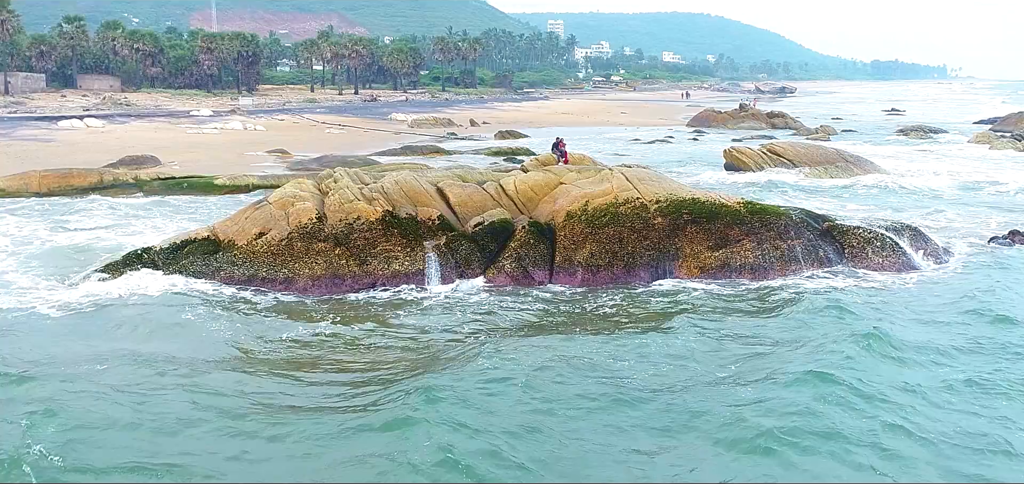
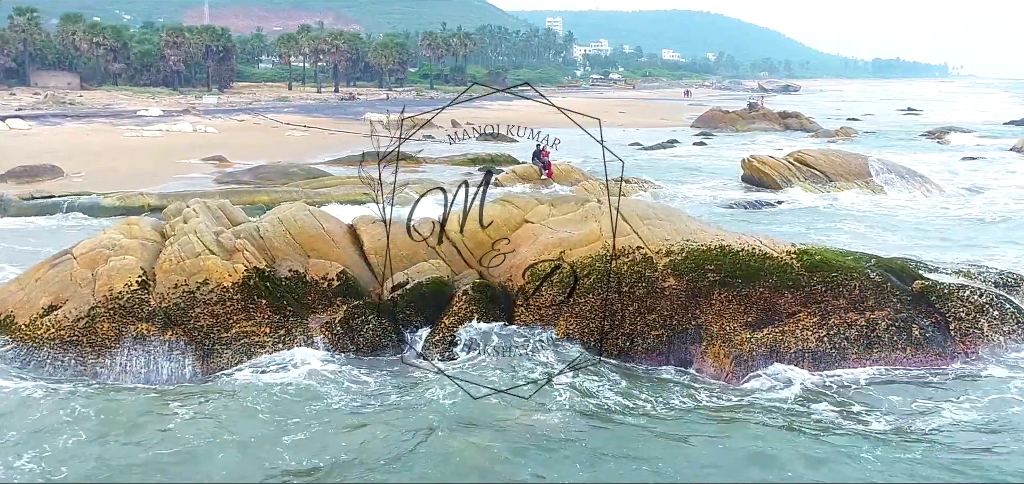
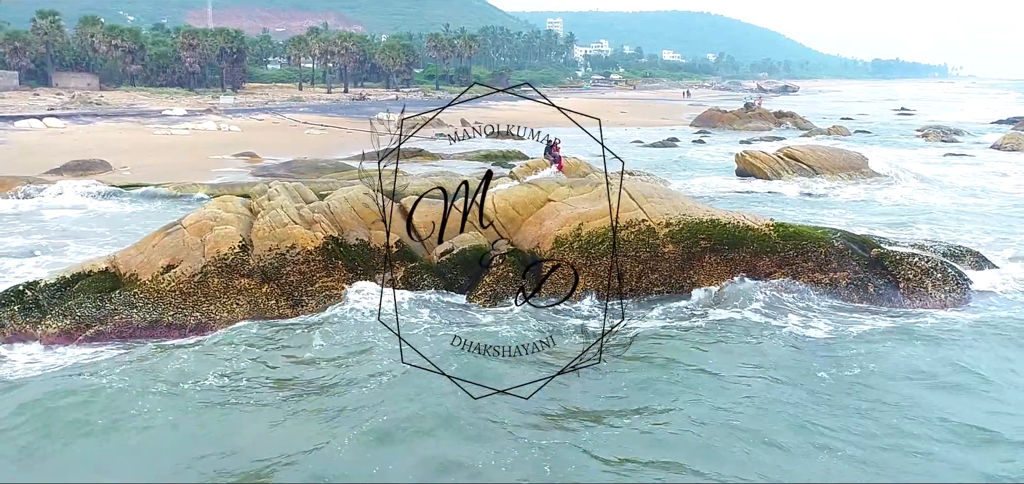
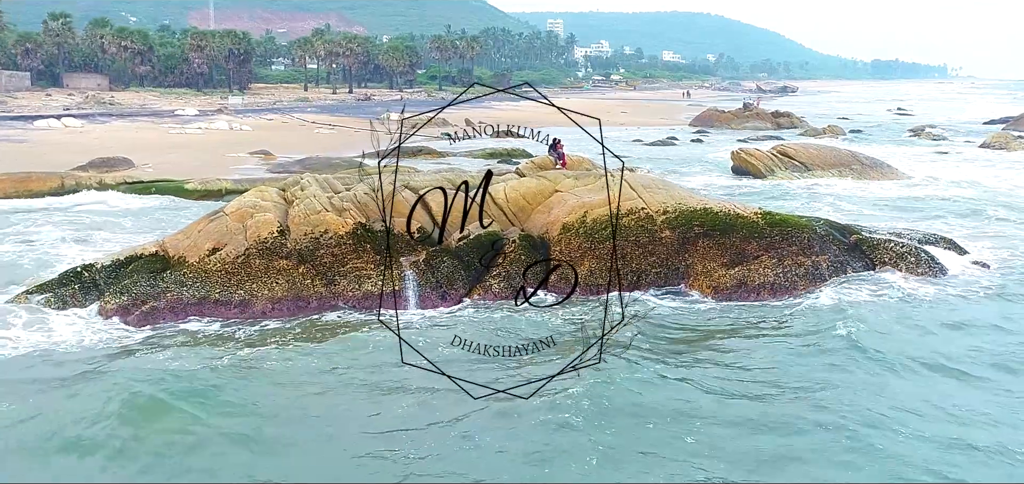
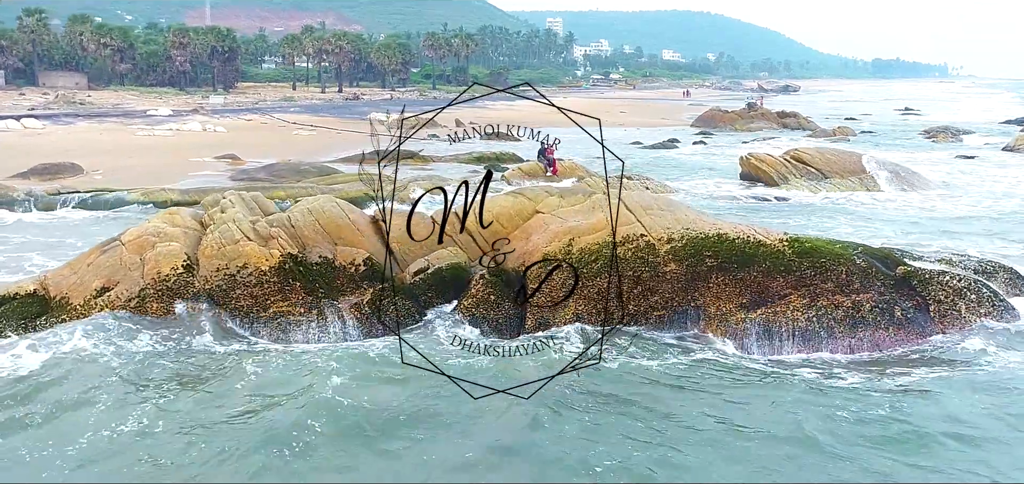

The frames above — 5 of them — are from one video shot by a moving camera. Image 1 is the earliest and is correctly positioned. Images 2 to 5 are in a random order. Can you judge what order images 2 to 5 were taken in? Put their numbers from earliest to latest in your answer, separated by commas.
4, 3, 5, 2
